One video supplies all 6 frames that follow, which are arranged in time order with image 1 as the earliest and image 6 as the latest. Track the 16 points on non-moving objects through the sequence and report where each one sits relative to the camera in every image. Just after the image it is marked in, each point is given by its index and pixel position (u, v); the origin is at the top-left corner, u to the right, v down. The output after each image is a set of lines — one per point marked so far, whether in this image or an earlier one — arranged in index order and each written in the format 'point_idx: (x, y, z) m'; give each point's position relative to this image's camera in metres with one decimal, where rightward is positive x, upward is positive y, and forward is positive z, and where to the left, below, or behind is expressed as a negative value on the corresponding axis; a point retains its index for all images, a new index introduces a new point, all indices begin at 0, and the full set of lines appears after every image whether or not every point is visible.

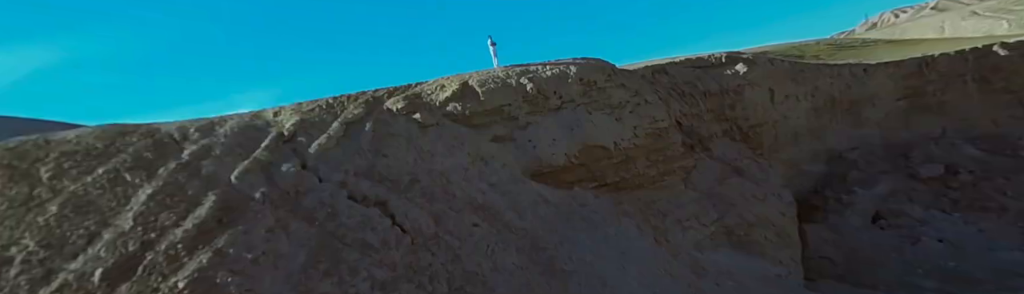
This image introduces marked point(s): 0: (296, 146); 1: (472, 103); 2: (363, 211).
0: (-2.1, 0.0, +3.9) m
1: (-0.5, +0.6, +5.0) m
2: (-1.3, -0.5, +3.3) m
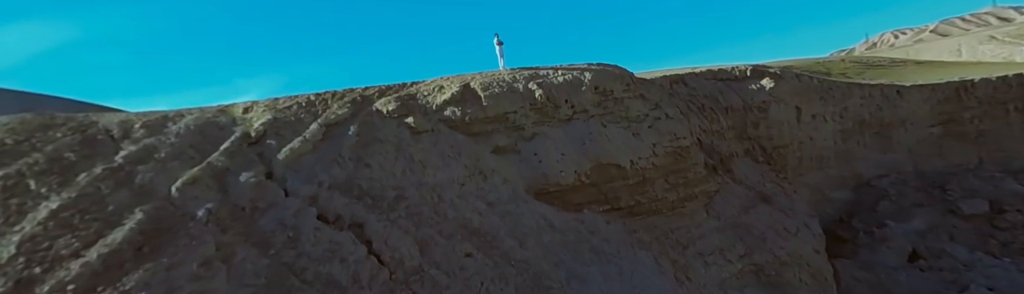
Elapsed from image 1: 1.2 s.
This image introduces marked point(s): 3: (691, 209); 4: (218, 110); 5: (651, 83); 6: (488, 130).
0: (-2.1, 0.0, +3.3) m
1: (-0.4, +0.4, +4.4) m
2: (-1.3, -0.6, +2.7) m
3: (+2.1, -0.7, +4.6) m
4: (-2.8, +0.3, +3.7) m
5: (+1.9, +0.9, +5.4) m
6: (-0.3, +0.2, +4.4) m
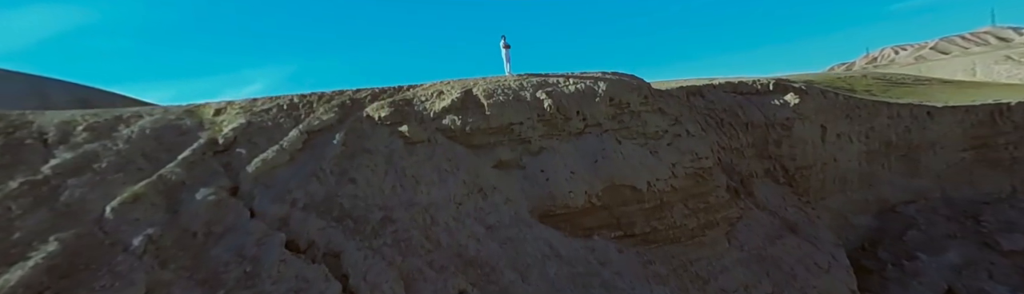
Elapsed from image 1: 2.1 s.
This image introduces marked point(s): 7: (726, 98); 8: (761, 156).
0: (-2.1, -0.1, +2.9) m
1: (-0.4, +0.3, +4.0) m
2: (-1.2, -0.7, +2.3) m
3: (+2.1, -1.0, +4.2) m
4: (-2.8, +0.3, +3.3) m
5: (+2.0, +0.6, +4.9) m
6: (-0.2, +0.1, +4.0) m
7: (+3.6, +0.8, +6.5) m
8: (+4.0, -0.1, +6.3) m
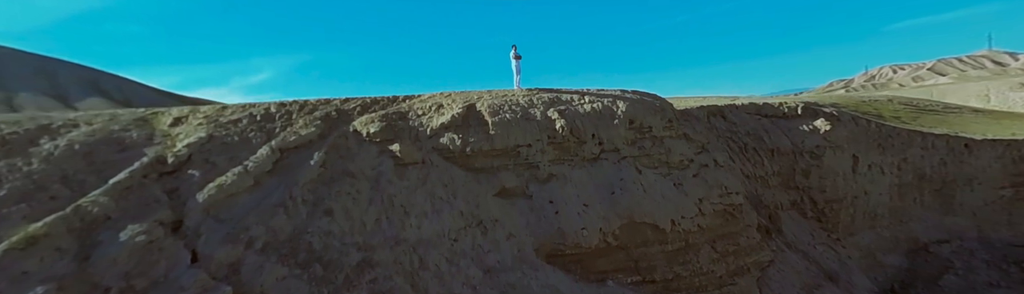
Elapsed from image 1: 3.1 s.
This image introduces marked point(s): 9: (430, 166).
0: (-2.0, -0.2, +2.4) m
1: (-0.3, +0.1, +3.5) m
2: (-1.2, -0.9, +1.8) m
3: (+2.1, -1.3, +3.6) m
4: (-2.7, +0.2, +2.8) m
5: (+2.1, +0.3, +4.4) m
6: (-0.2, -0.2, +3.5) m
7: (+3.7, +0.4, +6.0) m
8: (+4.0, -0.6, +5.7) m
9: (-0.7, -0.2, +3.3) m
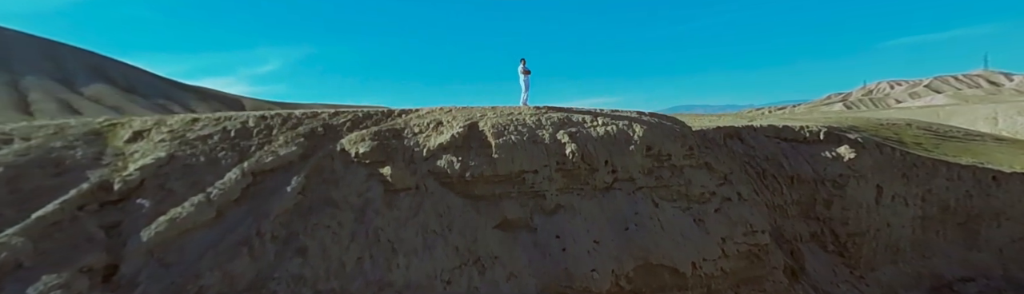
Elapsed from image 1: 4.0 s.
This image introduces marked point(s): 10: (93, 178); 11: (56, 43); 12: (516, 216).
0: (-2.0, -0.4, +2.0) m
1: (-0.3, -0.1, +3.1) m
2: (-1.2, -1.0, +1.4) m
3: (+2.1, -1.6, +3.3) m
4: (-2.7, +0.1, +2.5) m
5: (+2.1, 0.0, +4.1) m
6: (-0.1, -0.4, +3.1) m
7: (+3.7, 0.0, +5.6) m
8: (+4.1, -1.0, +5.4) m
9: (-0.7, -0.4, +2.9) m
10: (-2.2, -0.2, +2.1) m
11: (-22.9, +5.4, +19.7) m
12: (0.0, -0.6, +3.1) m
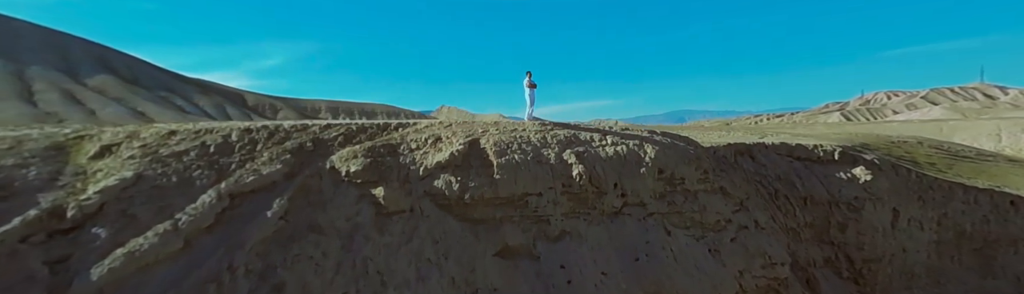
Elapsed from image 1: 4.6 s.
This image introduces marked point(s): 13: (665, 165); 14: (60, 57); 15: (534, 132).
0: (-2.0, -0.5, +1.8) m
1: (-0.3, -0.3, +2.9) m
2: (-1.2, -1.2, +1.2) m
3: (+2.1, -1.8, +3.0) m
4: (-2.6, 0.0, +2.2) m
5: (+2.2, -0.2, +3.8) m
6: (-0.1, -0.5, +2.9) m
7: (+3.7, -0.2, +5.4) m
8: (+4.1, -1.2, +5.1) m
9: (-0.6, -0.5, +2.7) m
10: (-2.2, -0.3, +1.8) m
11: (-22.7, +5.6, +19.5) m
12: (0.0, -0.7, +2.9) m
13: (+1.3, -0.2, +3.3) m
14: (-20.9, +4.1, +18.0) m
15: (+0.2, +0.1, +3.4) m
